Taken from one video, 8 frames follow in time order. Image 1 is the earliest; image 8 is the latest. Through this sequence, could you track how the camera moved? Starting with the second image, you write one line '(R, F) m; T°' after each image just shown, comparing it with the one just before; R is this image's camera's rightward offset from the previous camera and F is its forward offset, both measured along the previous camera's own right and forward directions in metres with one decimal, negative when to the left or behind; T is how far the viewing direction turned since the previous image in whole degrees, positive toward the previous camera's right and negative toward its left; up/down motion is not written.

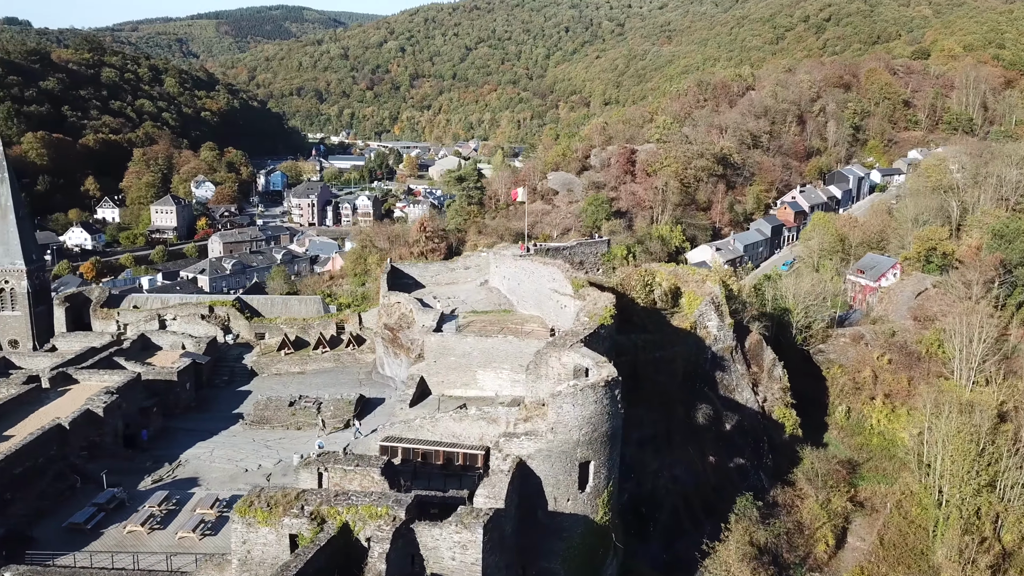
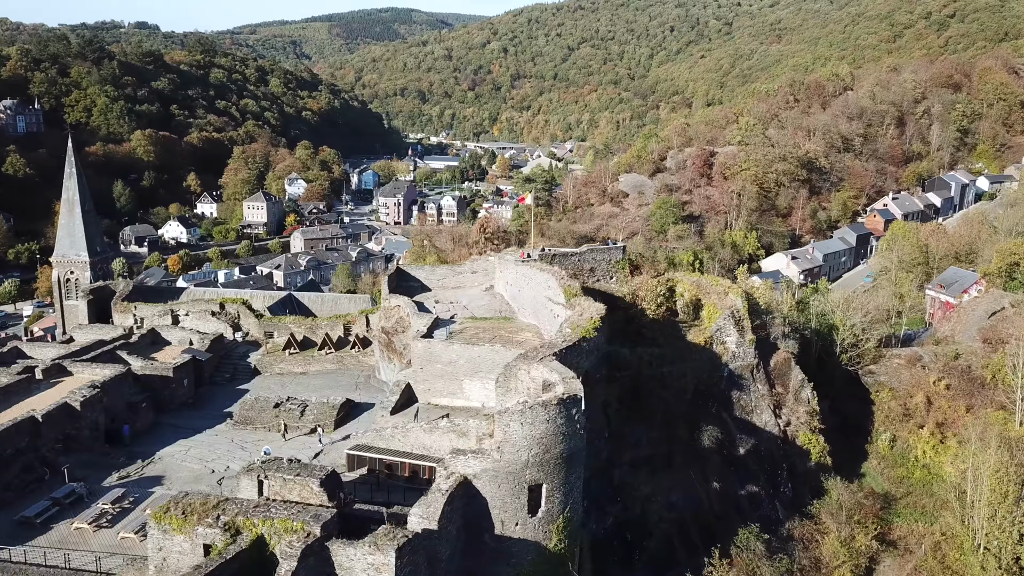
(+2.2, +0.9) m; -7°
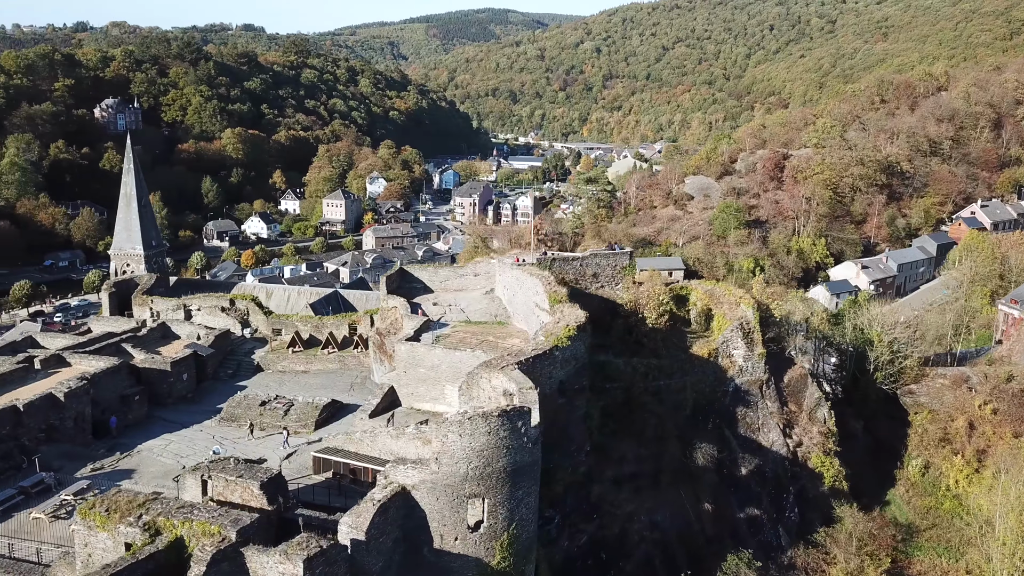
(+2.0, +0.6) m; -6°
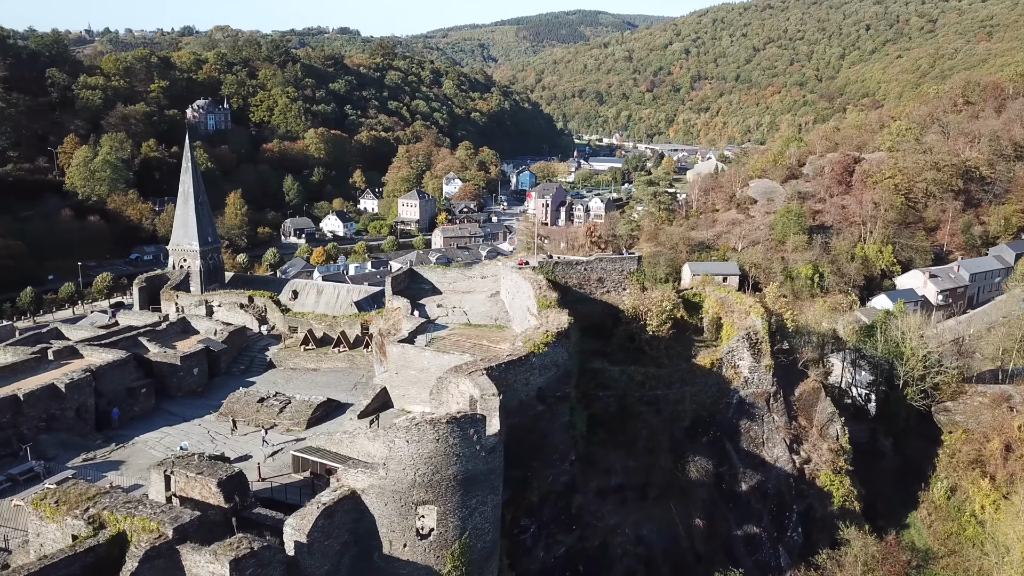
(+1.8, +0.4) m; -6°
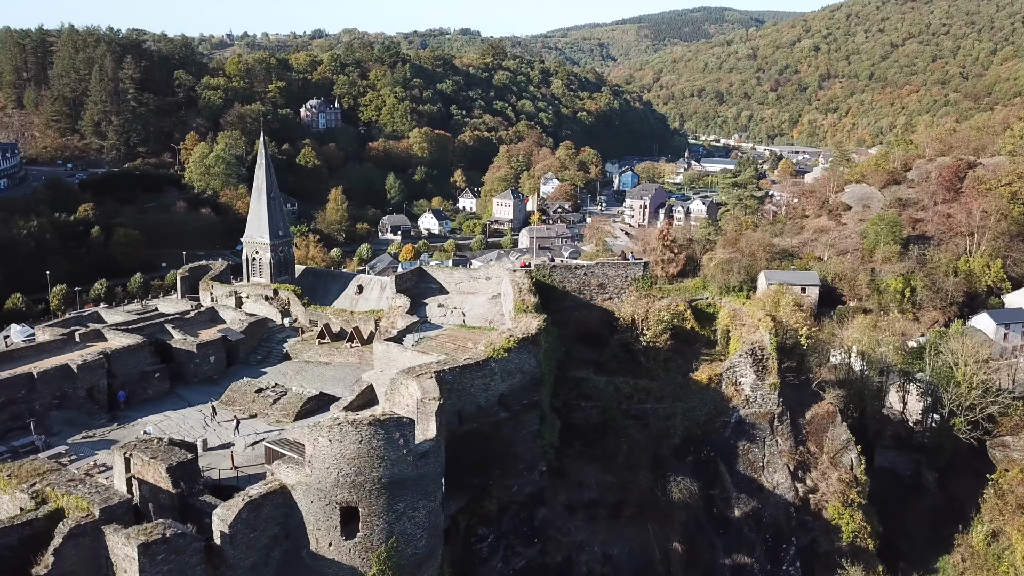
(+2.4, +0.5) m; -8°
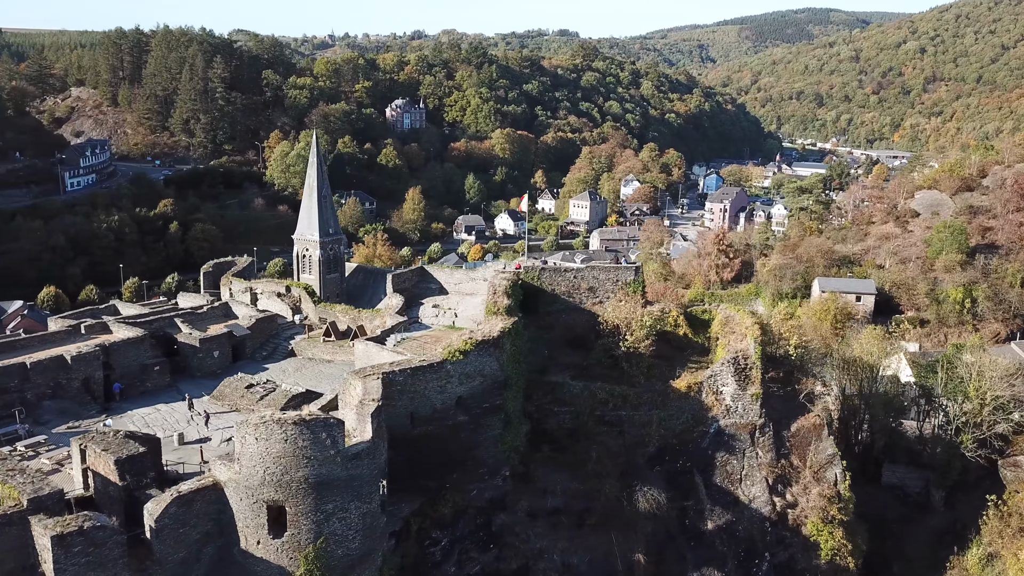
(+2.1, +0.4) m; -6°
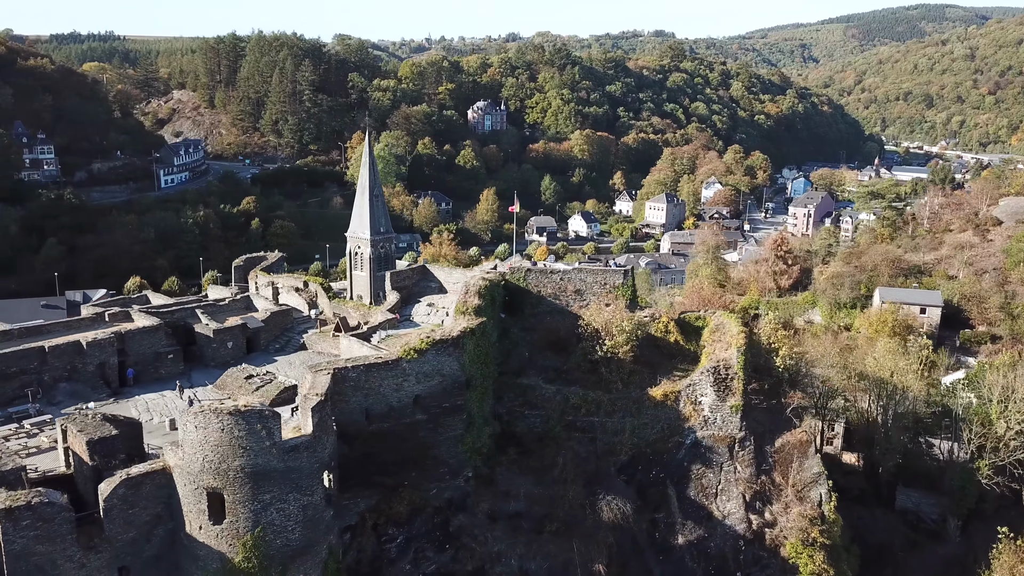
(+2.1, +0.2) m; -6°
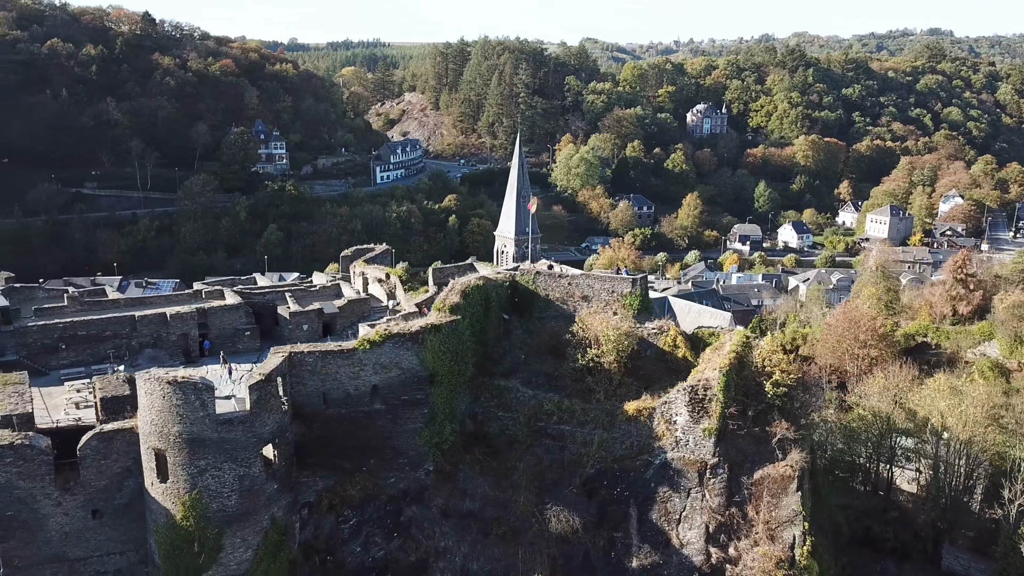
(+4.4, +0.7) m; -17°
